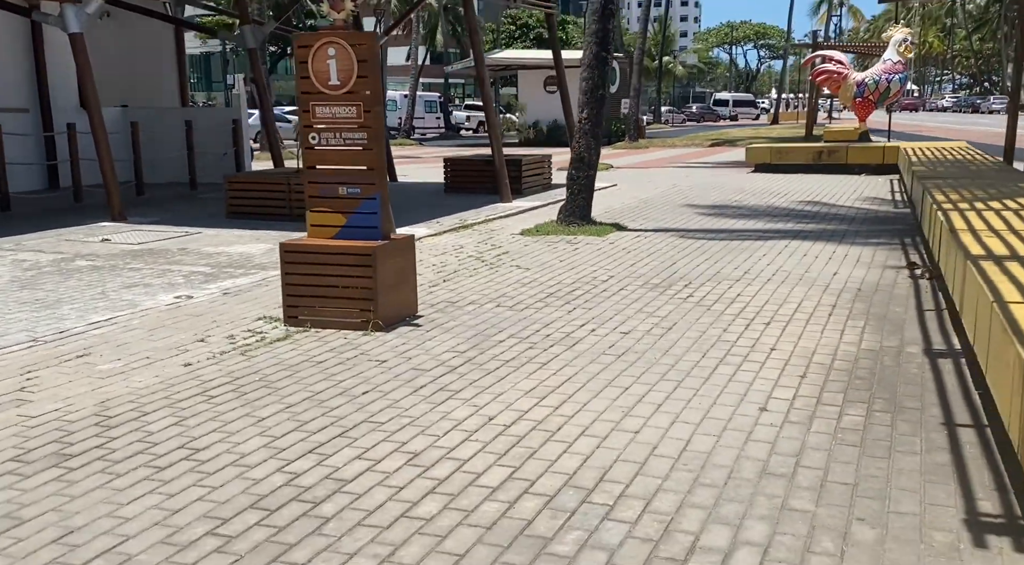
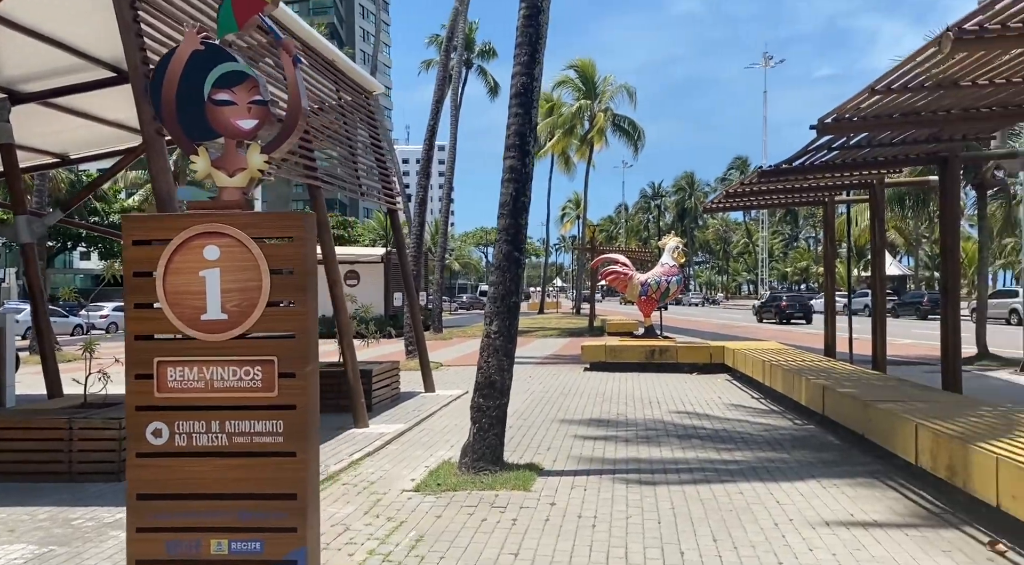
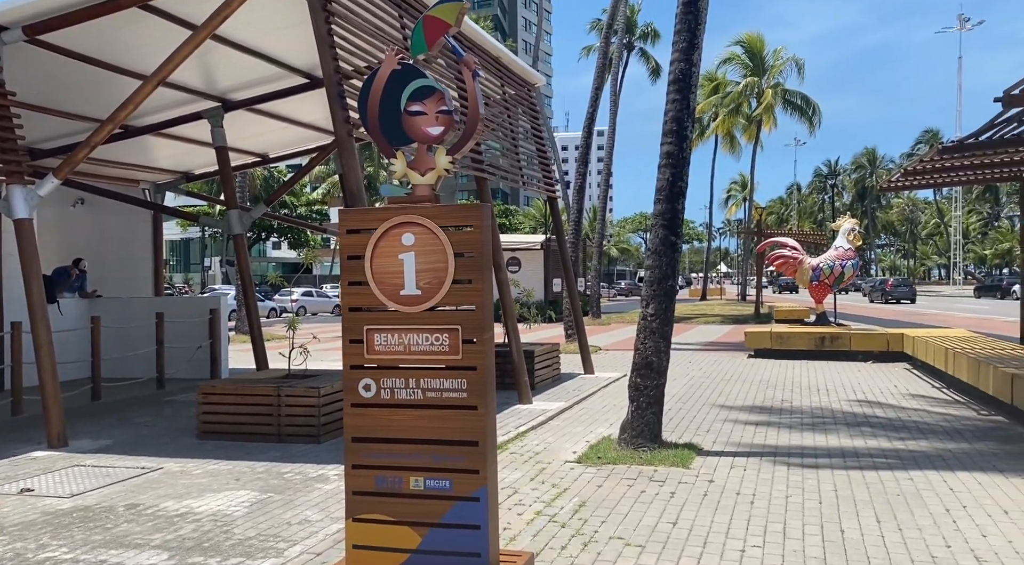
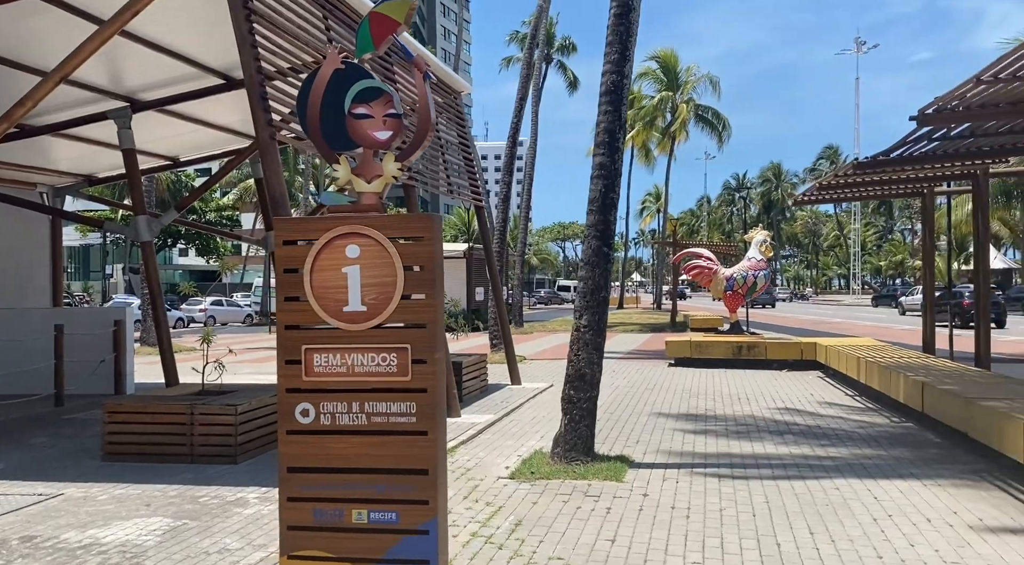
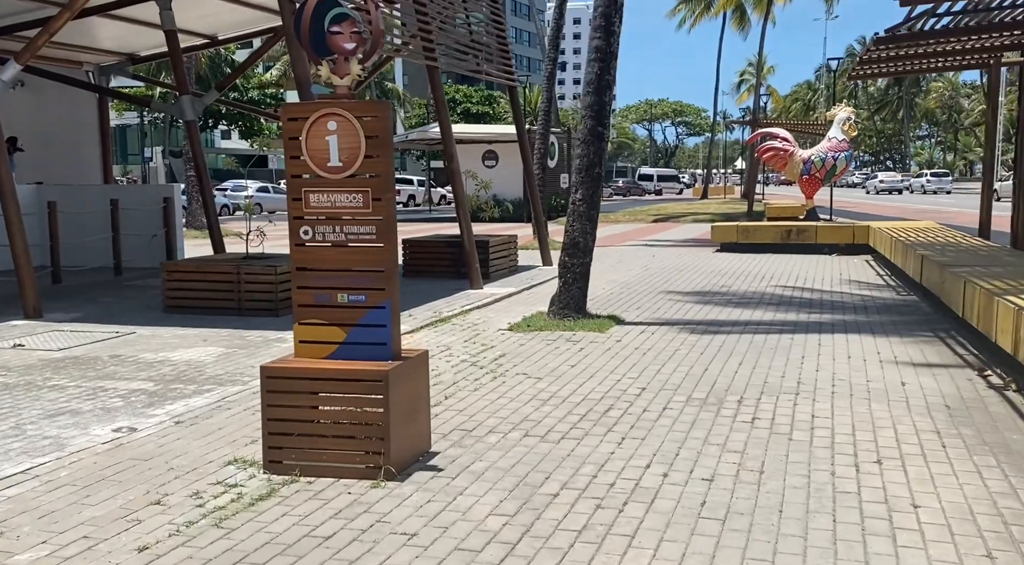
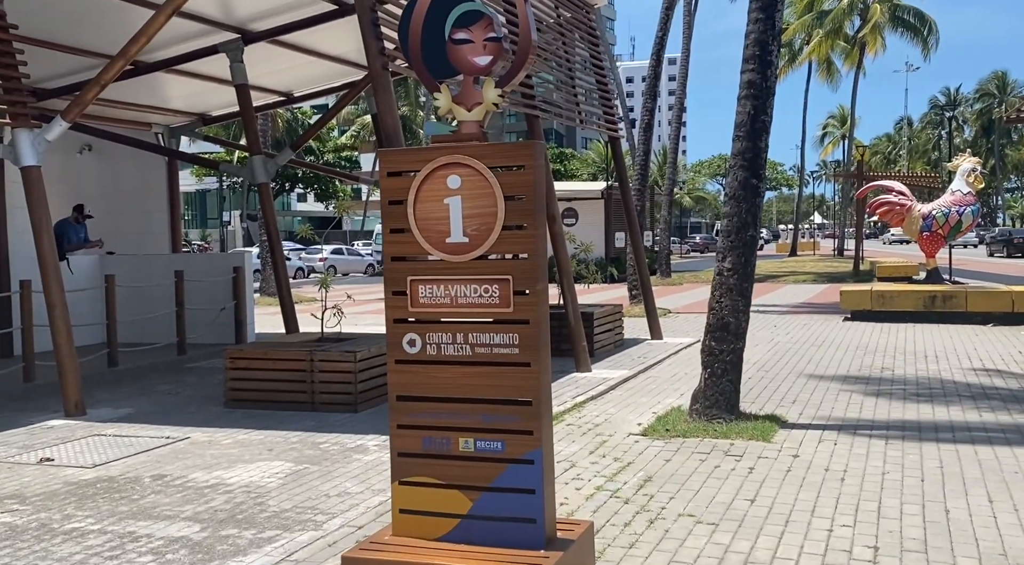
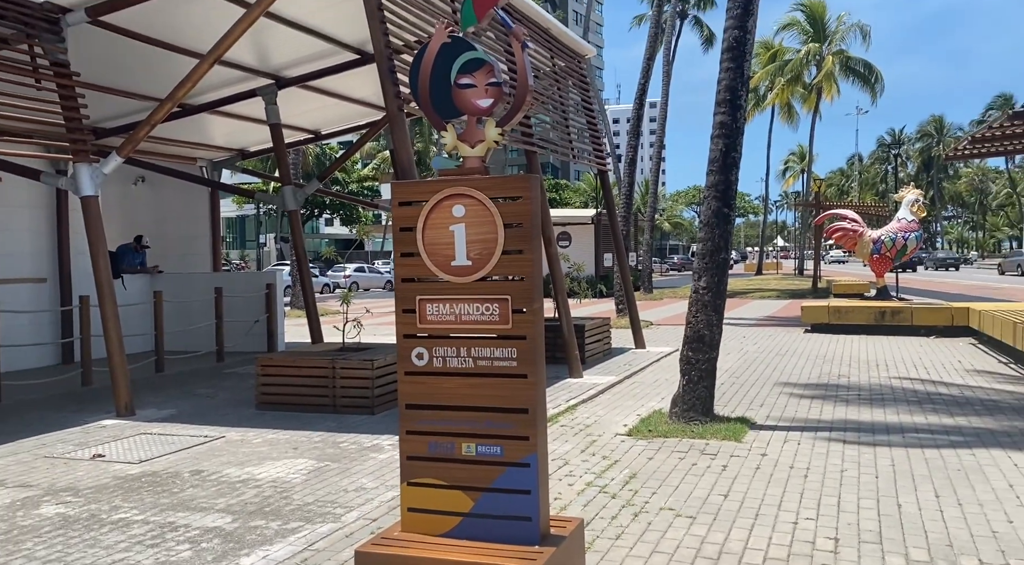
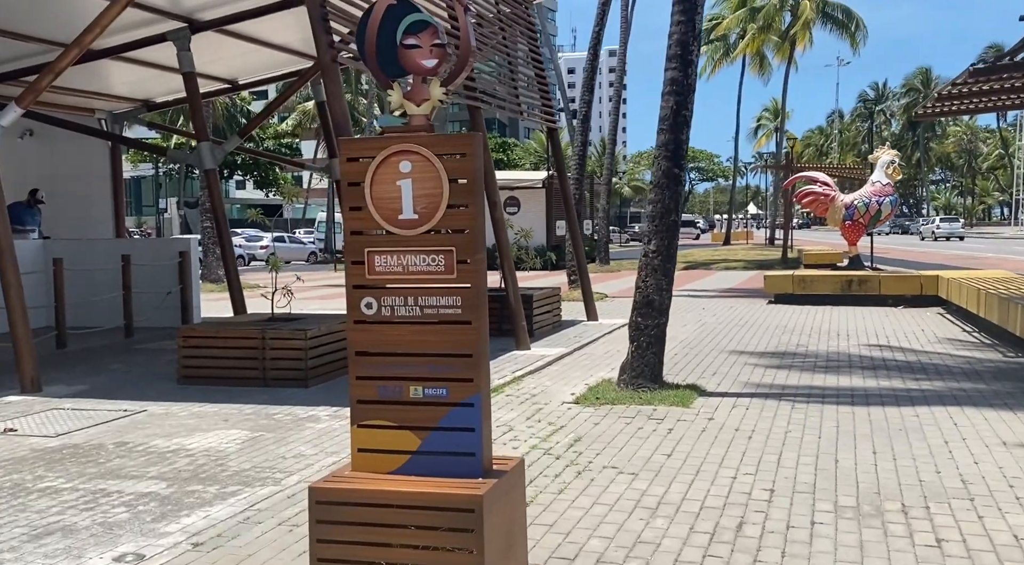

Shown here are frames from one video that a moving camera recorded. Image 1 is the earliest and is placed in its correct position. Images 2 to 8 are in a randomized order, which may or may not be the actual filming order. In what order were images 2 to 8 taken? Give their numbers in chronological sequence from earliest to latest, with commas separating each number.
5, 8, 6, 7, 3, 4, 2
